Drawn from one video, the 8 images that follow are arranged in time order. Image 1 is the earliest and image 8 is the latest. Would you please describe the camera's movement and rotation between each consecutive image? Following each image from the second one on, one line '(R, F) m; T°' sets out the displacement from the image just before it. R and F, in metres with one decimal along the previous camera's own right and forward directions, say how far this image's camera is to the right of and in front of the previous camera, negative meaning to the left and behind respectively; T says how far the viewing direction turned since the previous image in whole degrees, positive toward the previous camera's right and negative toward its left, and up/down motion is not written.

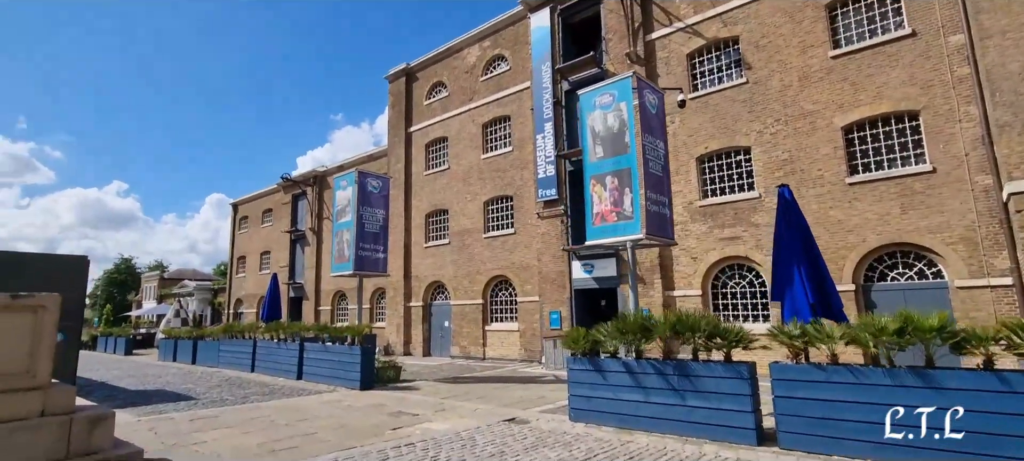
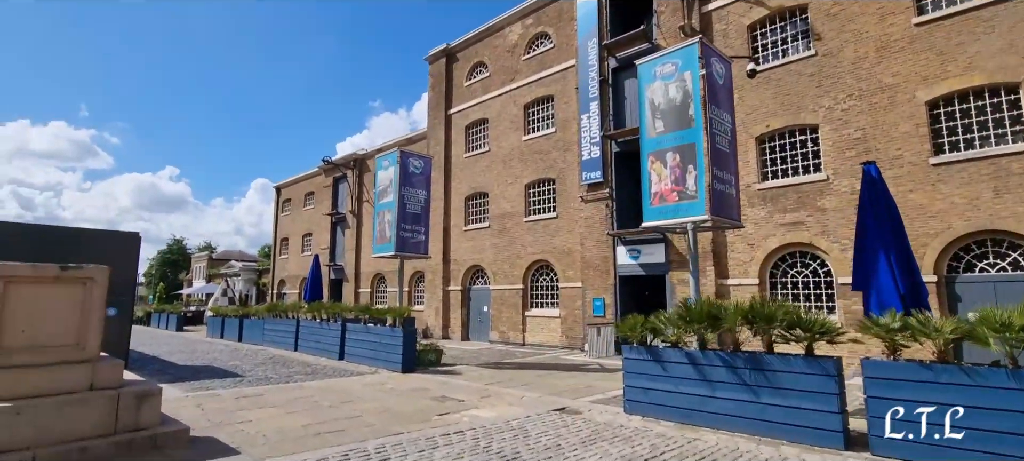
(-0.3, +0.5) m; -4°
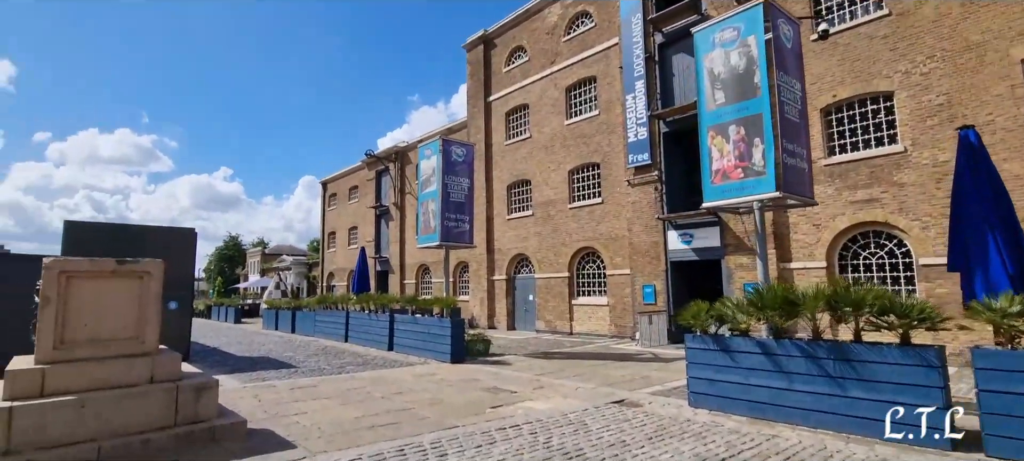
(-0.2, +0.4) m; -5°
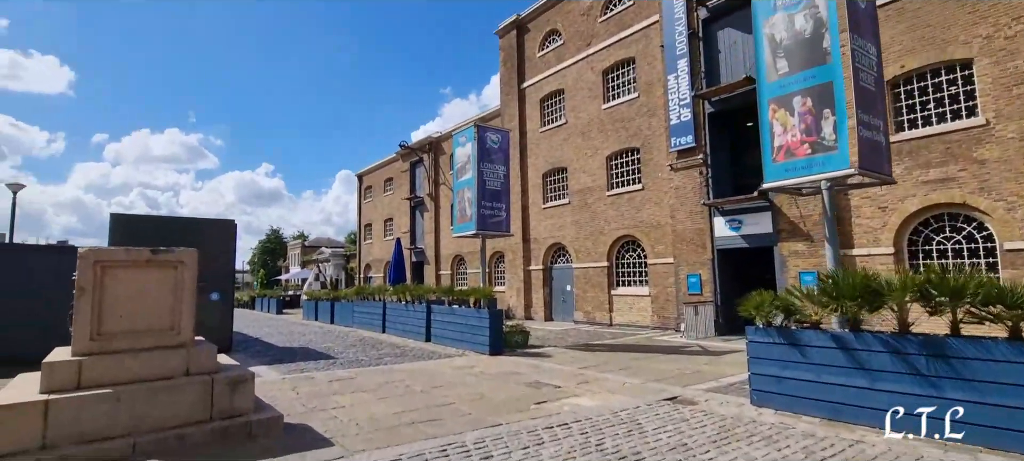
(-0.2, +0.5) m; -4°
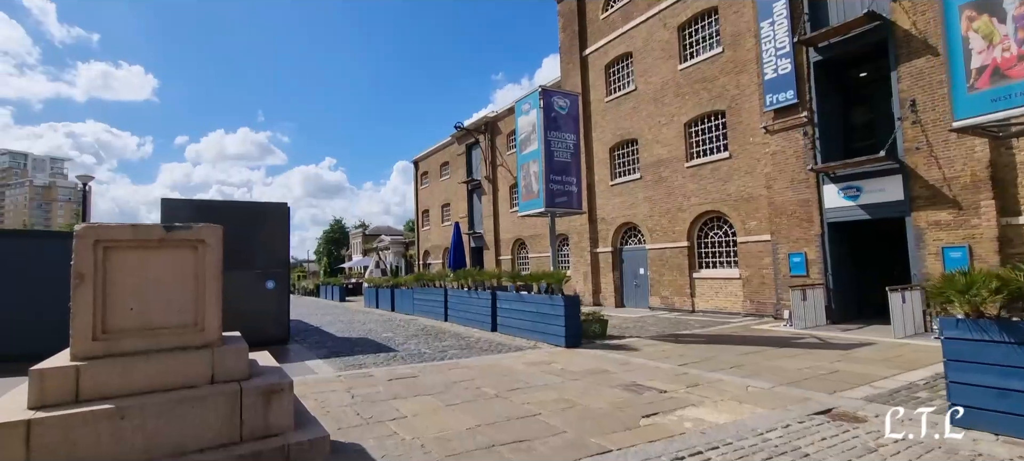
(-0.5, +1.5) m; -6°
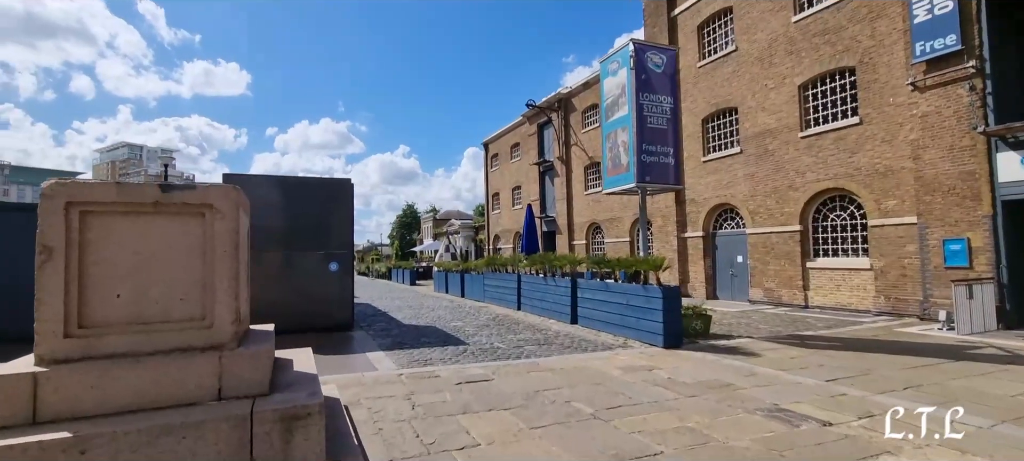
(-0.4, +1.6) m; -8°
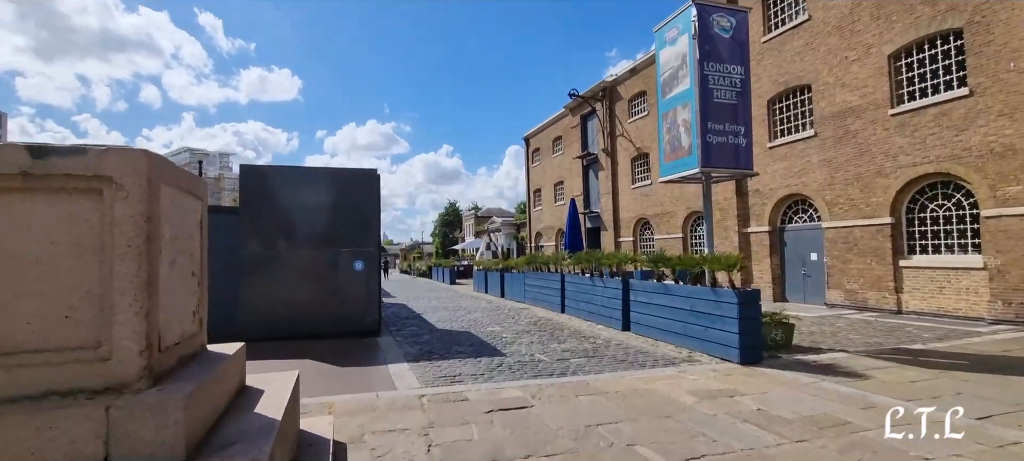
(0.0, +1.3) m; -5°
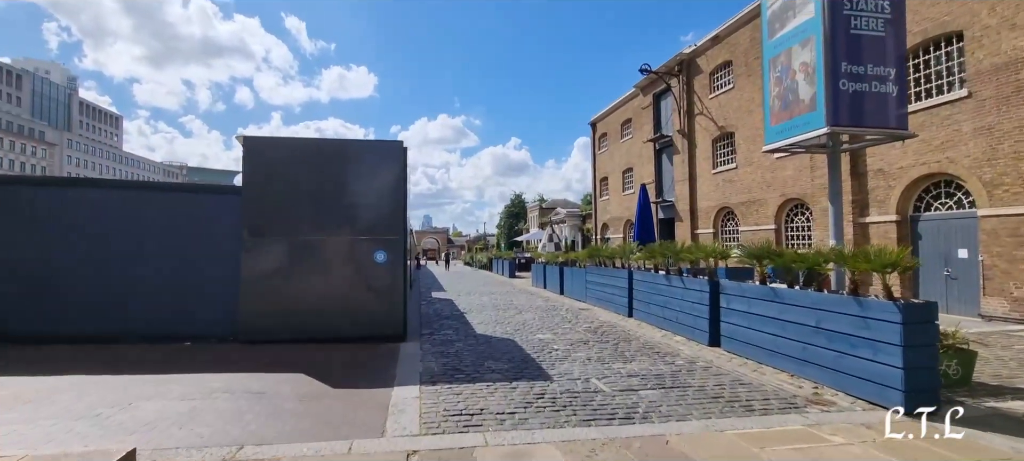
(+0.2, +2.1) m; -8°
